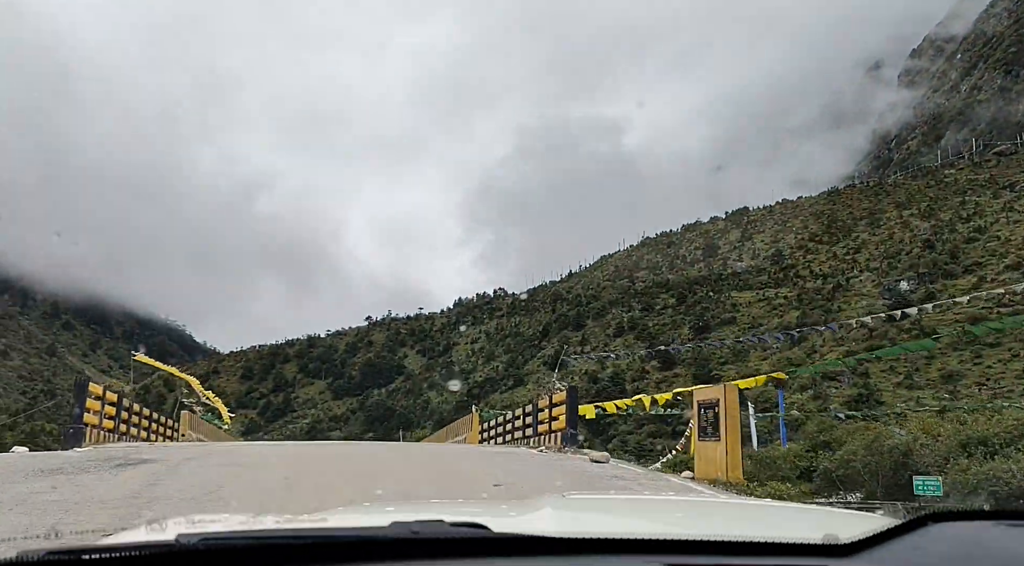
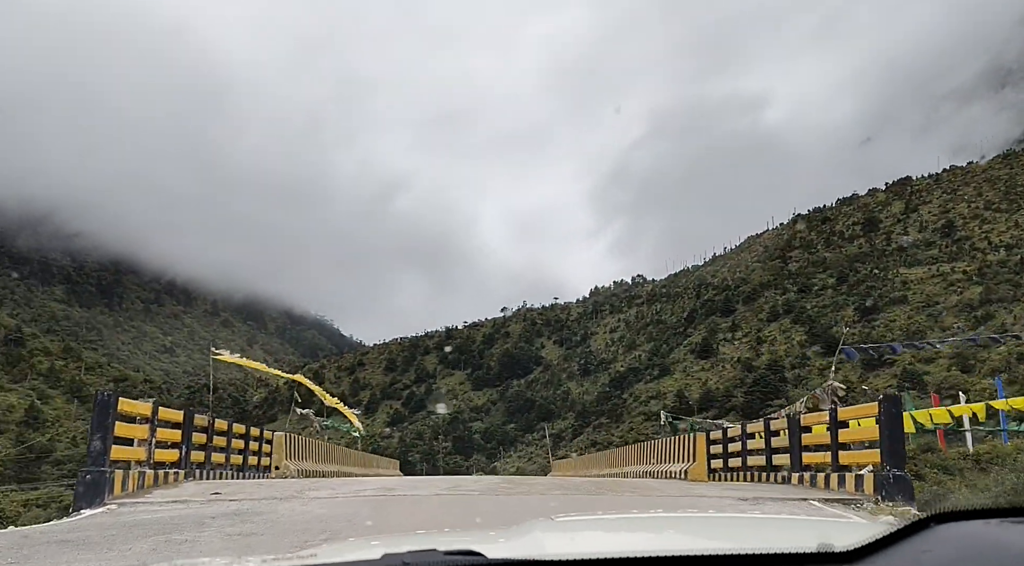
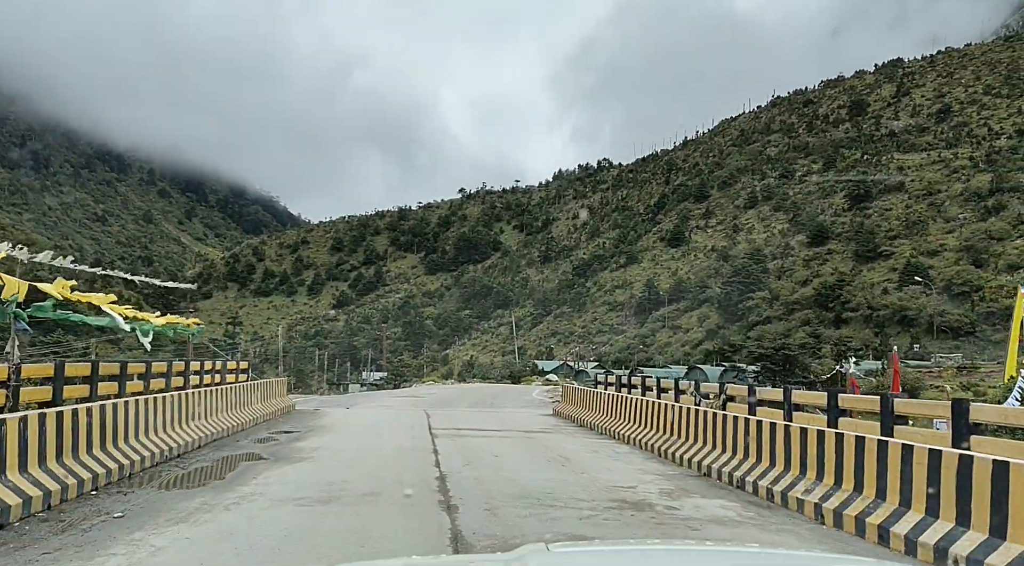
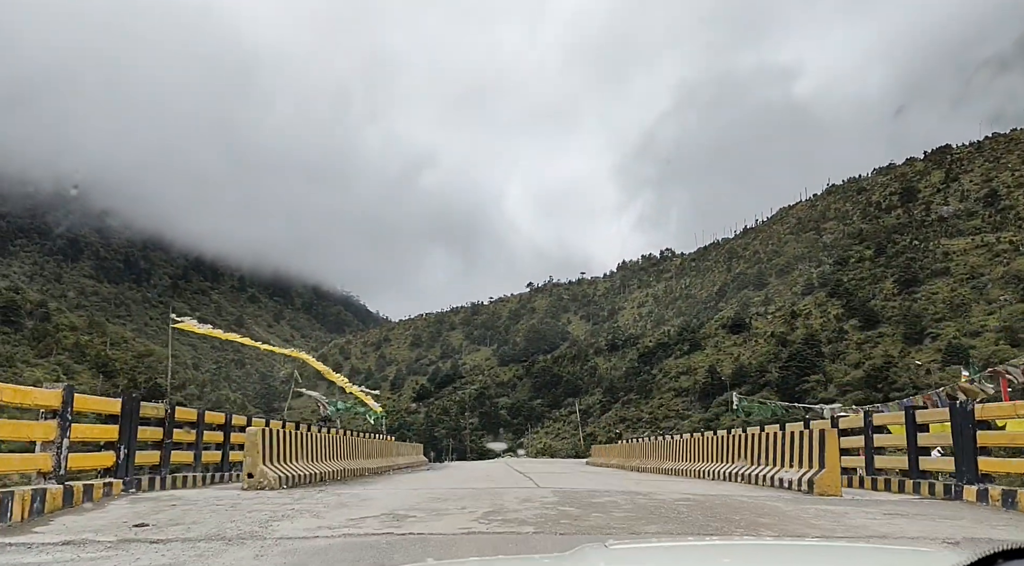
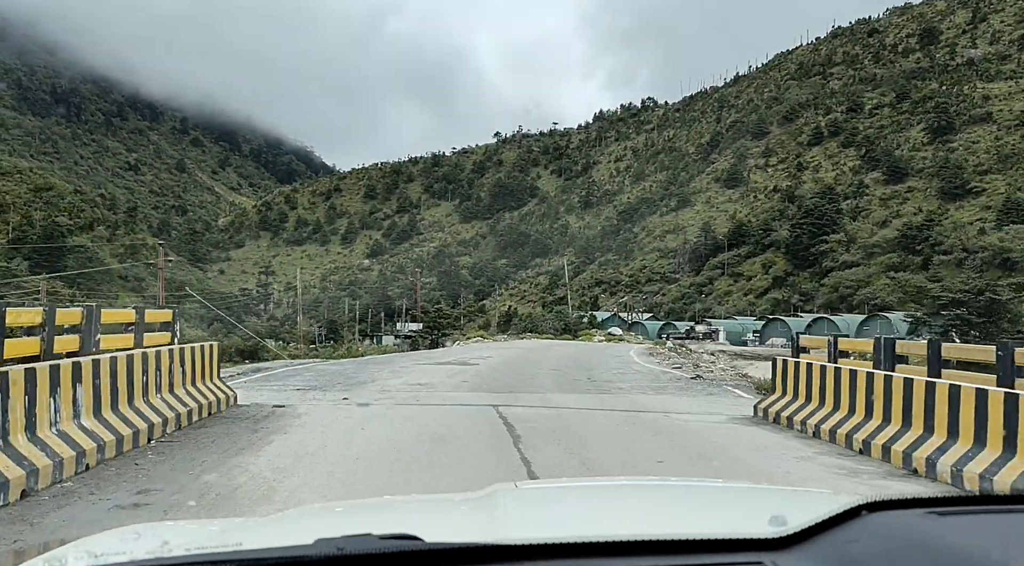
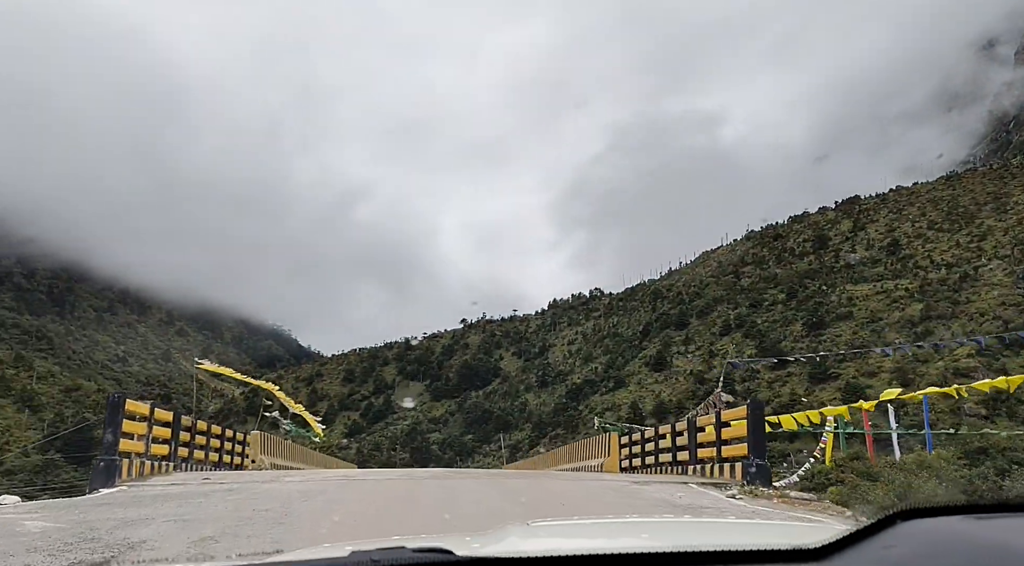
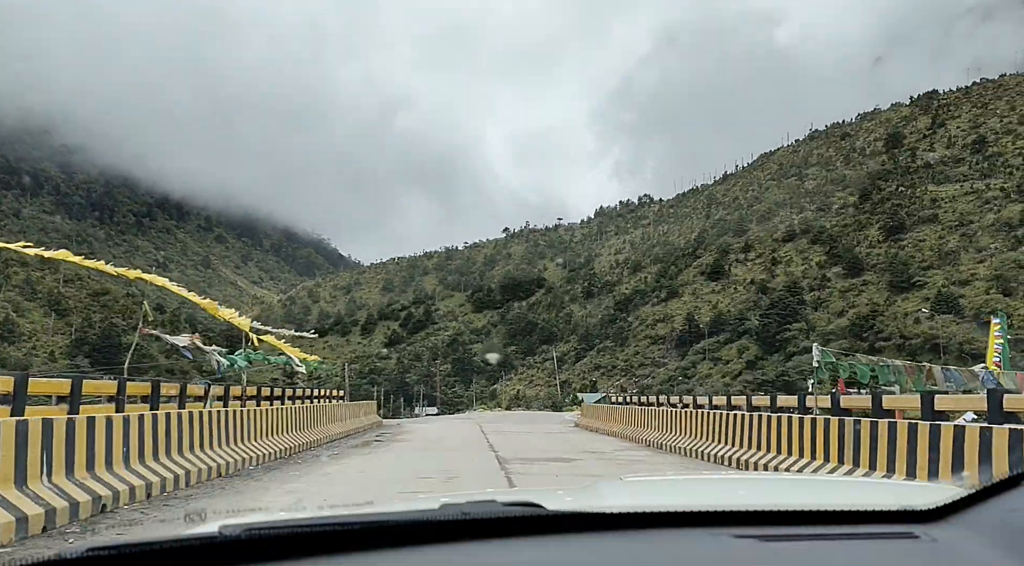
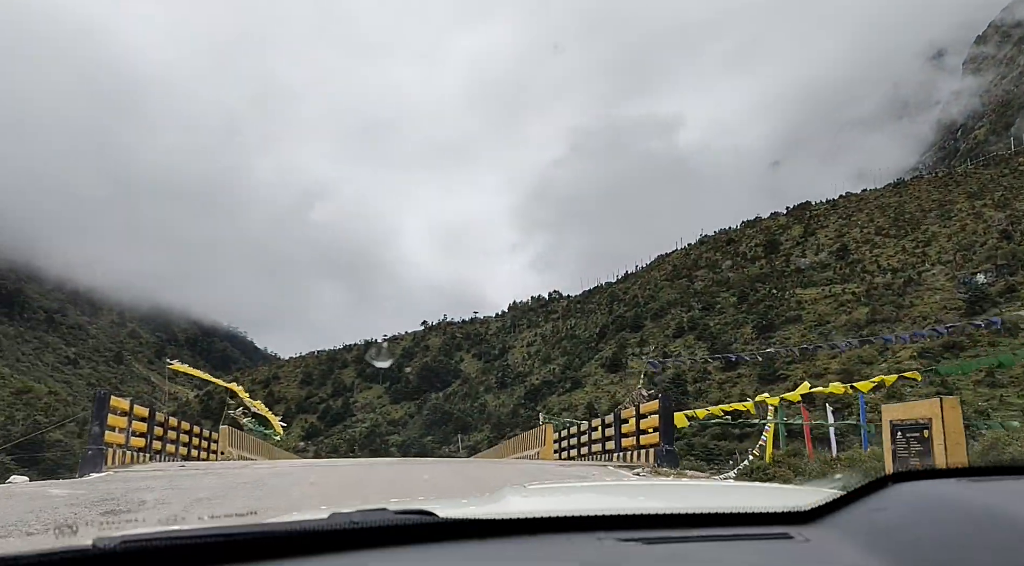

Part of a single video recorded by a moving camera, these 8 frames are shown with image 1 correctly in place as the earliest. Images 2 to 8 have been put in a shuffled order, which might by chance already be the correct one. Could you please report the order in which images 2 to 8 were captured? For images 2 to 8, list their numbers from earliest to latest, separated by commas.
8, 6, 2, 4, 7, 3, 5
